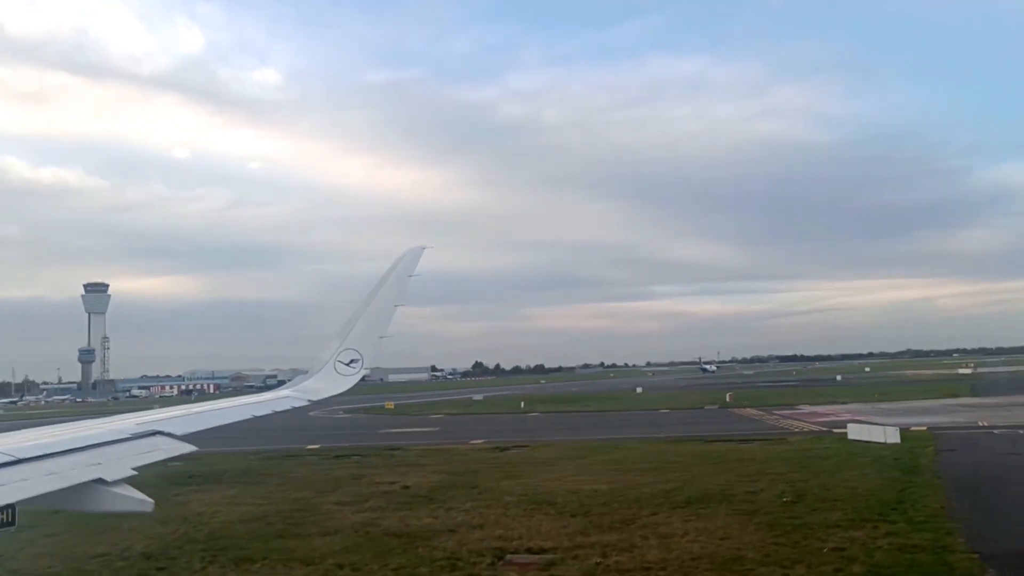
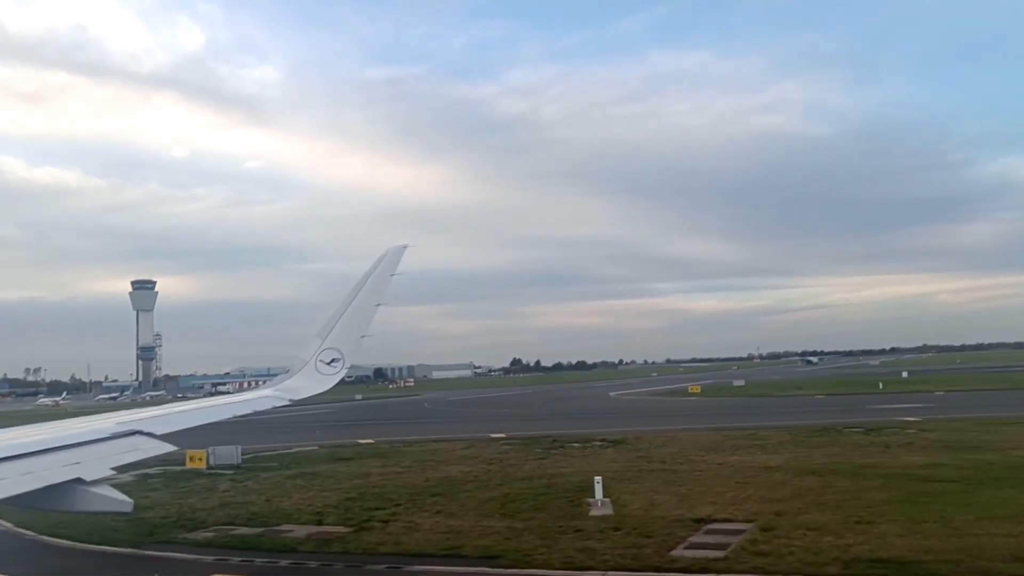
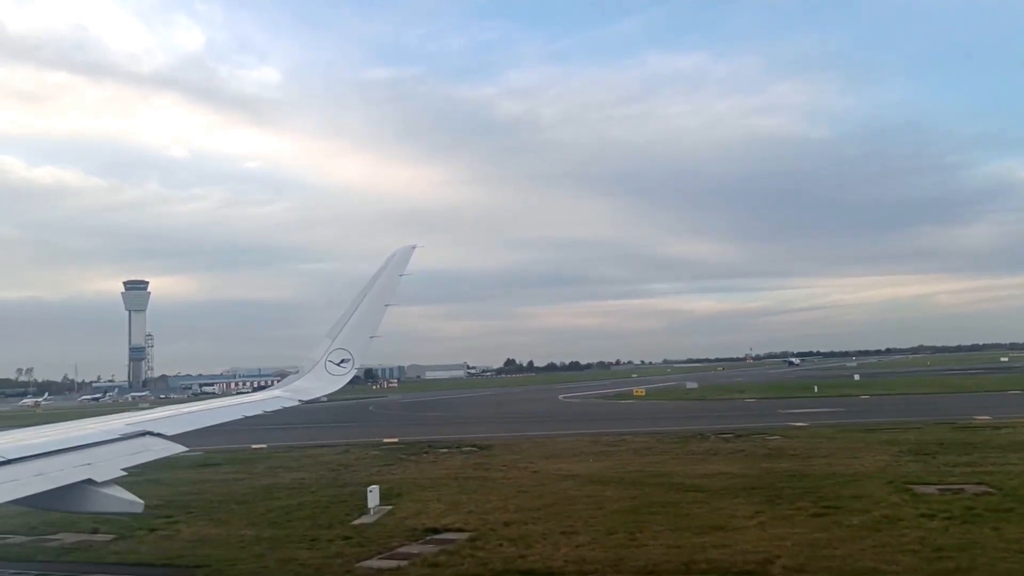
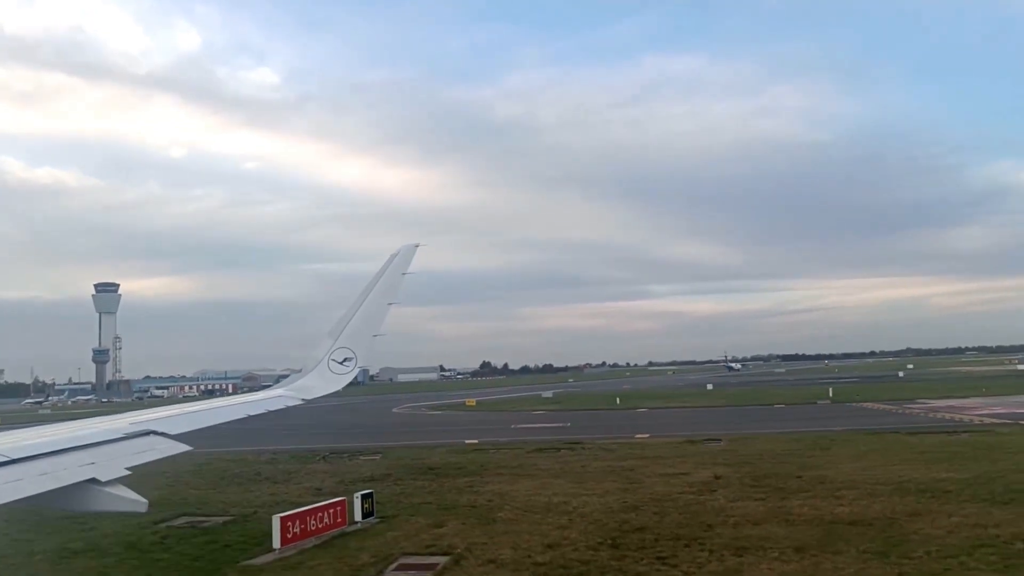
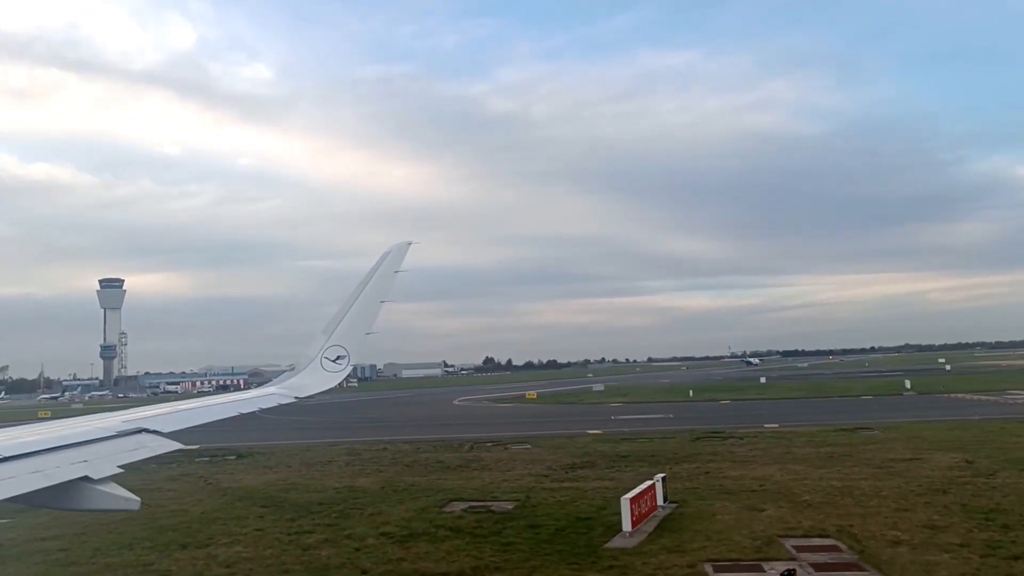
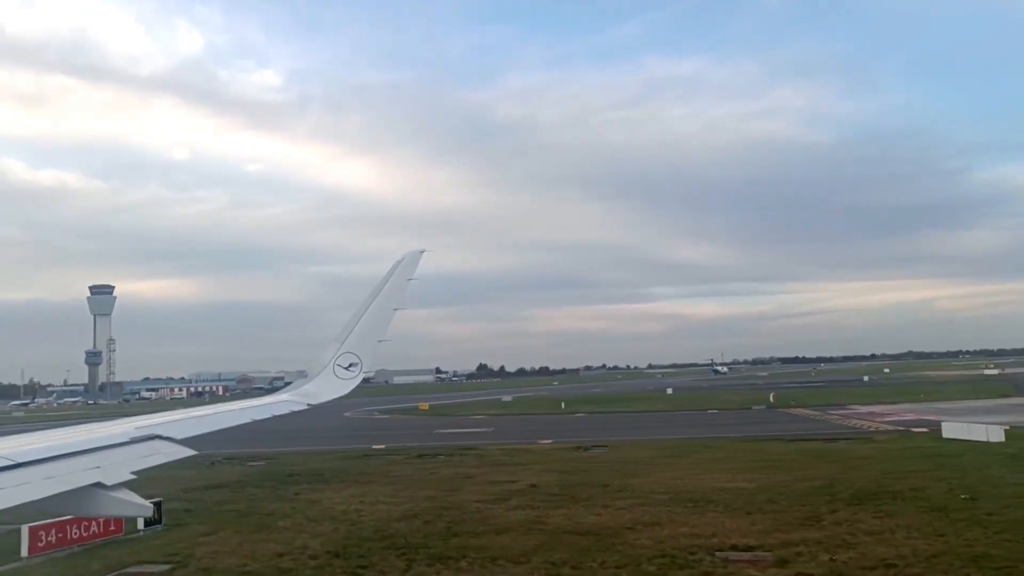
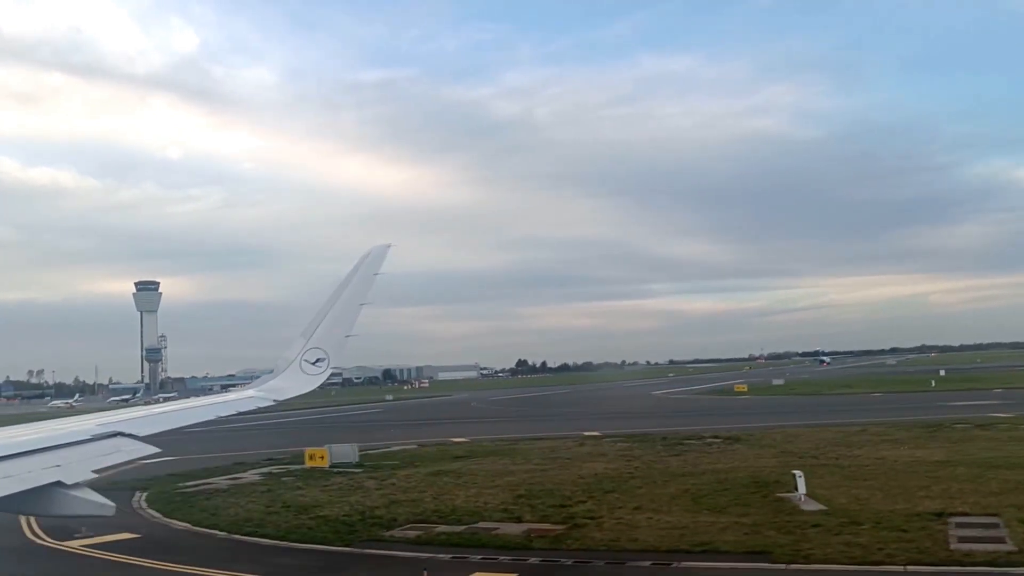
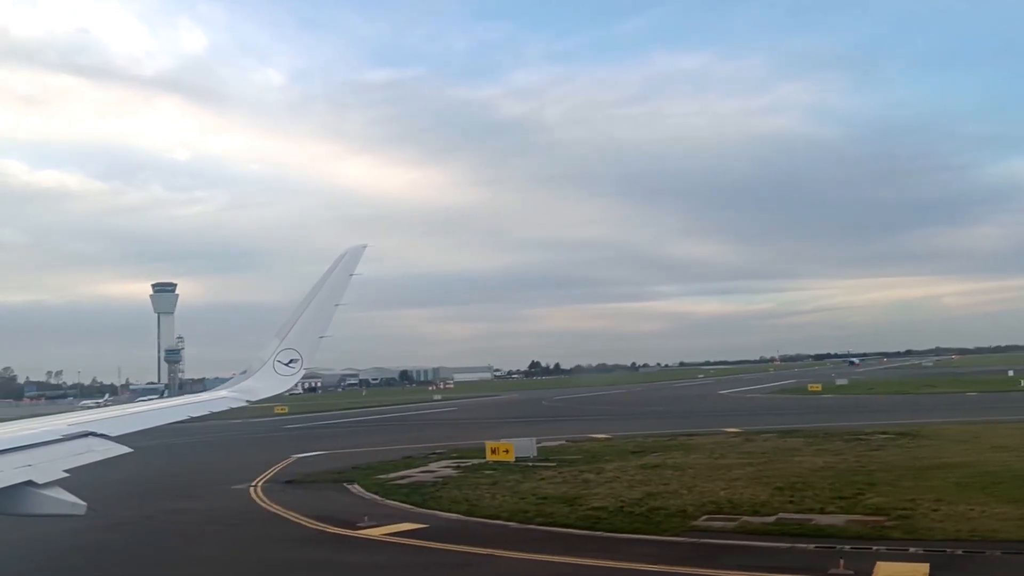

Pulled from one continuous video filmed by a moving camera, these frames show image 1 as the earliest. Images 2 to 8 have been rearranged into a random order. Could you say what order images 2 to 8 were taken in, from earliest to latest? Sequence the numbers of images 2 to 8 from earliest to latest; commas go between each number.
6, 4, 5, 3, 2, 7, 8
